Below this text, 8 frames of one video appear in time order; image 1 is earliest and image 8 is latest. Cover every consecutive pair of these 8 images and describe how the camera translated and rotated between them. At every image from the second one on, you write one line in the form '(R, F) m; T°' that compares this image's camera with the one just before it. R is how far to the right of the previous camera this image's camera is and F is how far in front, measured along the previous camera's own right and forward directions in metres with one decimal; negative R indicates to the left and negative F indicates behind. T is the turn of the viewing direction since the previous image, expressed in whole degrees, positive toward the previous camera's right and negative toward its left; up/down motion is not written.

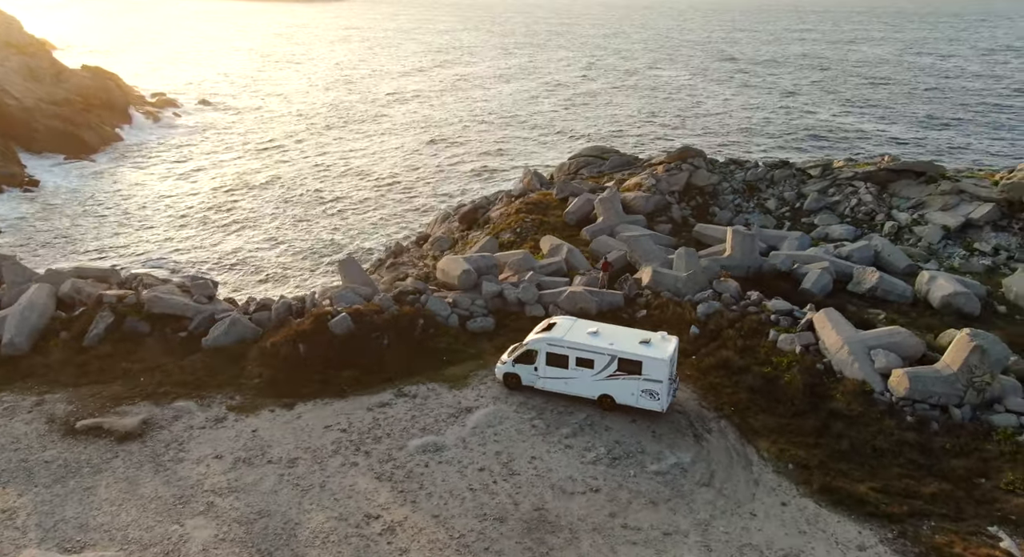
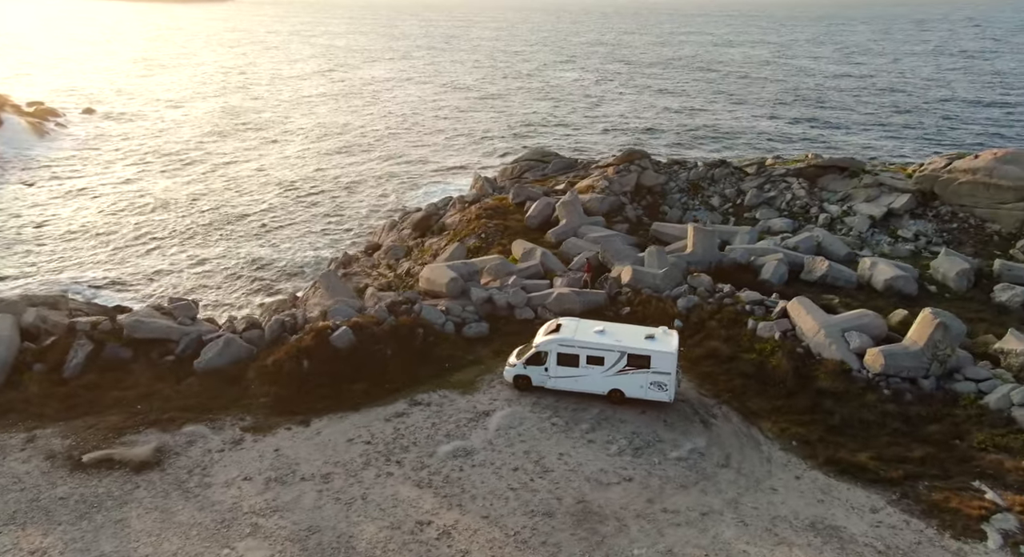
(-2.6, -0.5) m; +8°
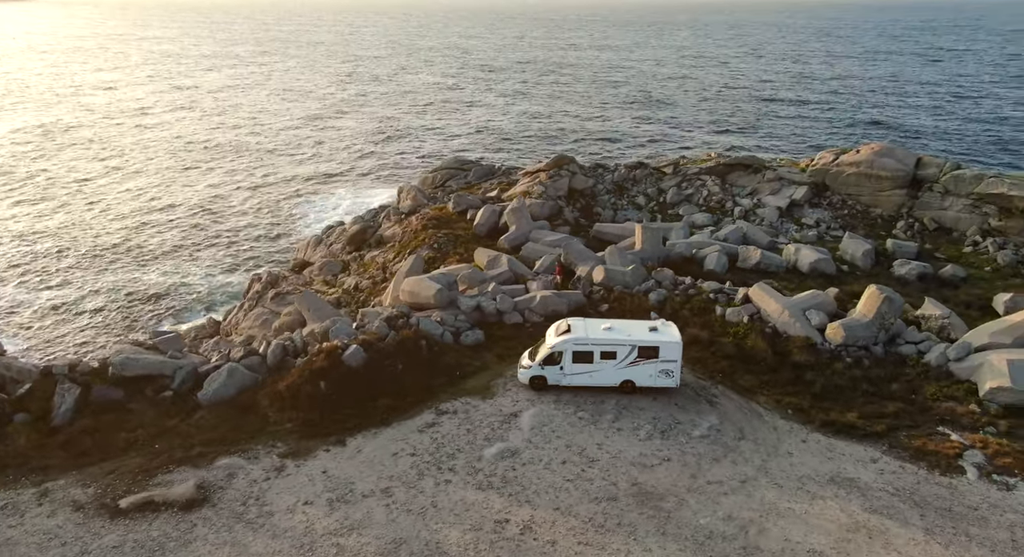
(-4.1, -0.7) m; +11°
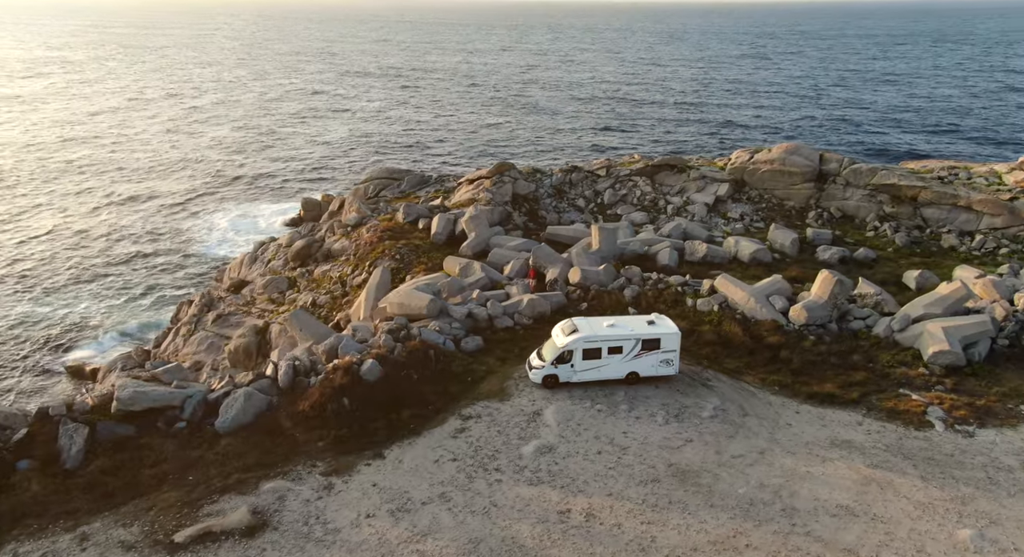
(-3.8, -0.6) m; +10°
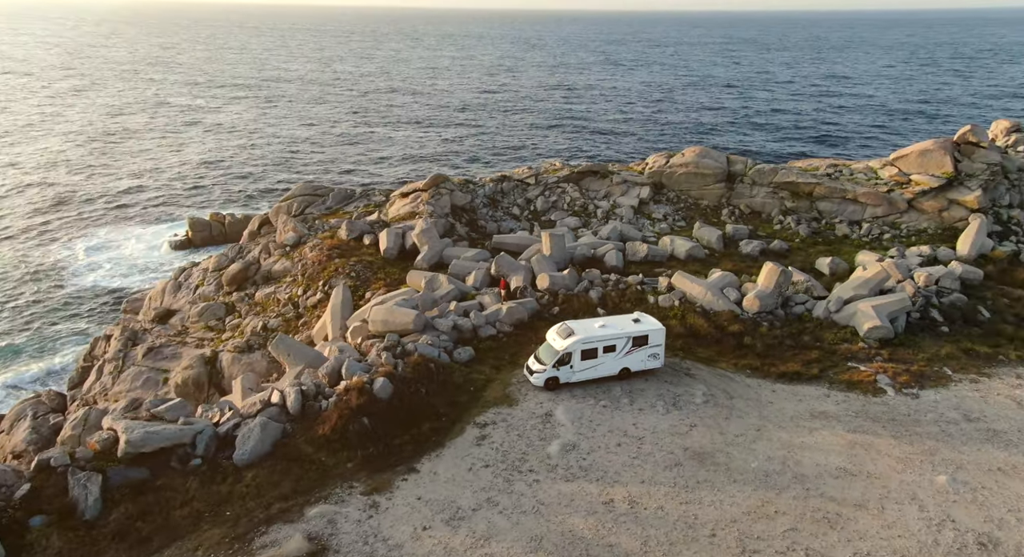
(-3.9, -0.6) m; +11°
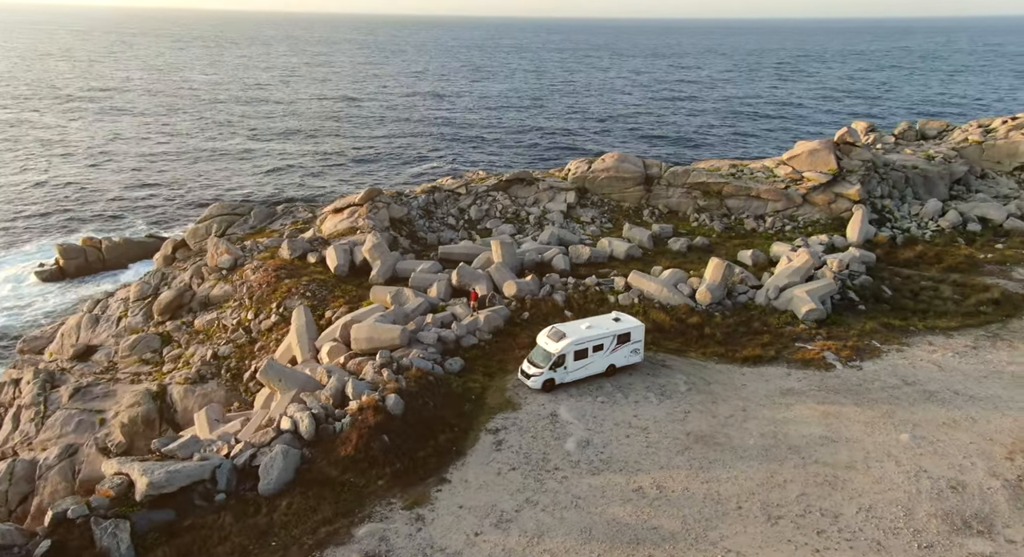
(-3.9, -0.5) m; +11°
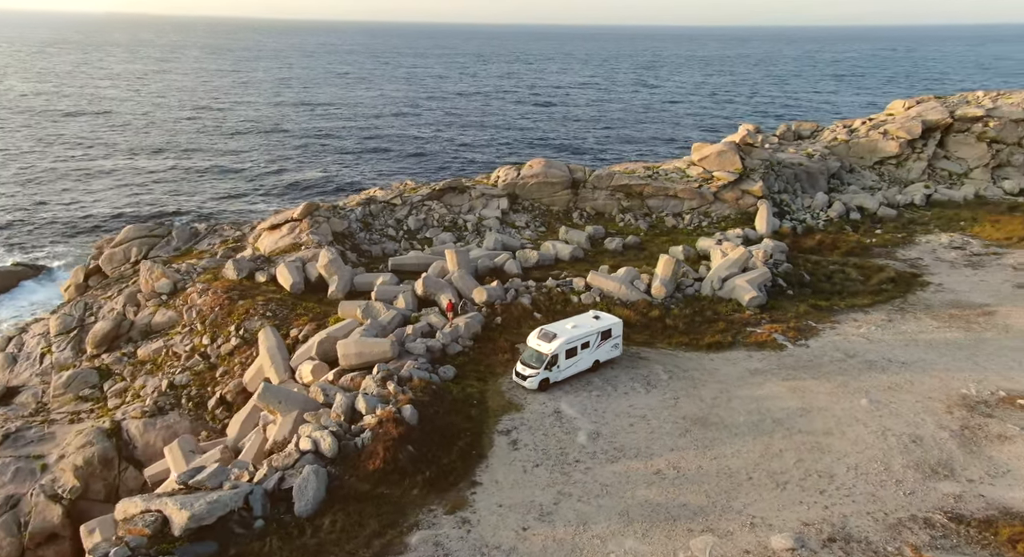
(-3.9, -0.5) m; +10°
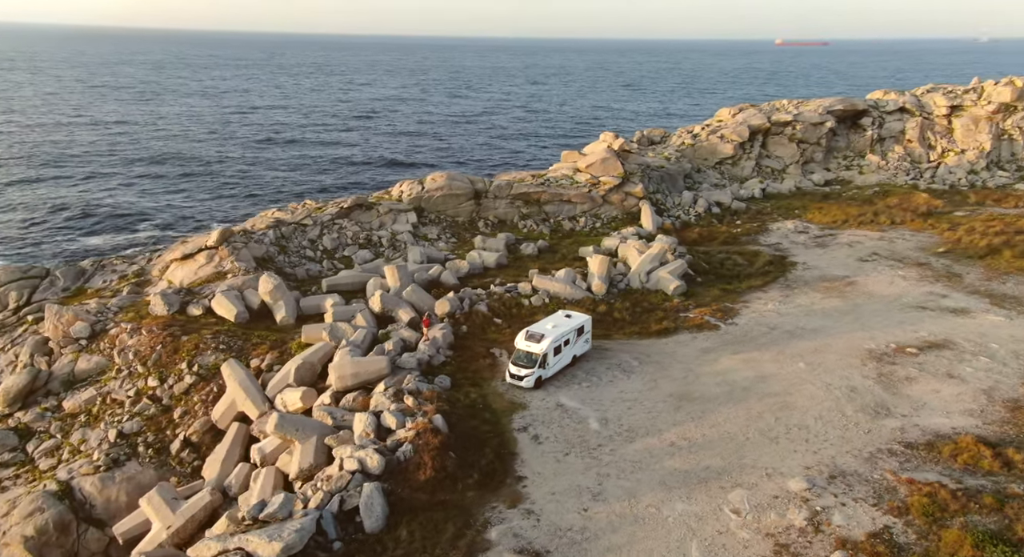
(-5.8, -0.5) m; +15°
